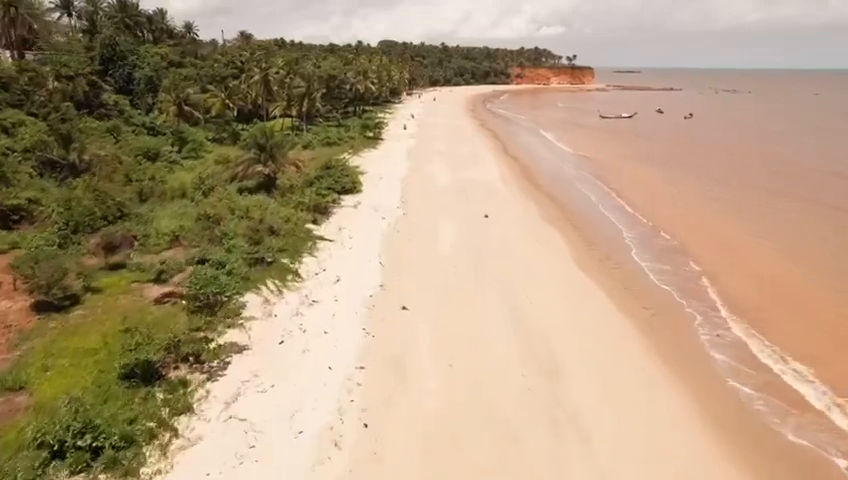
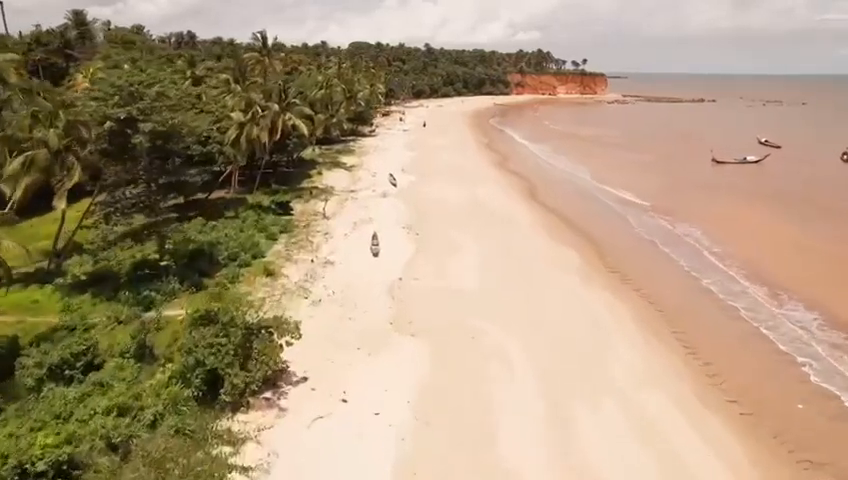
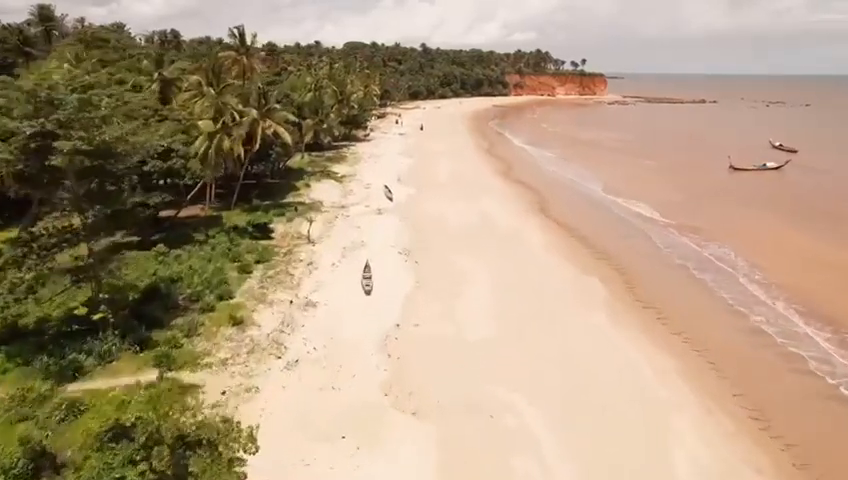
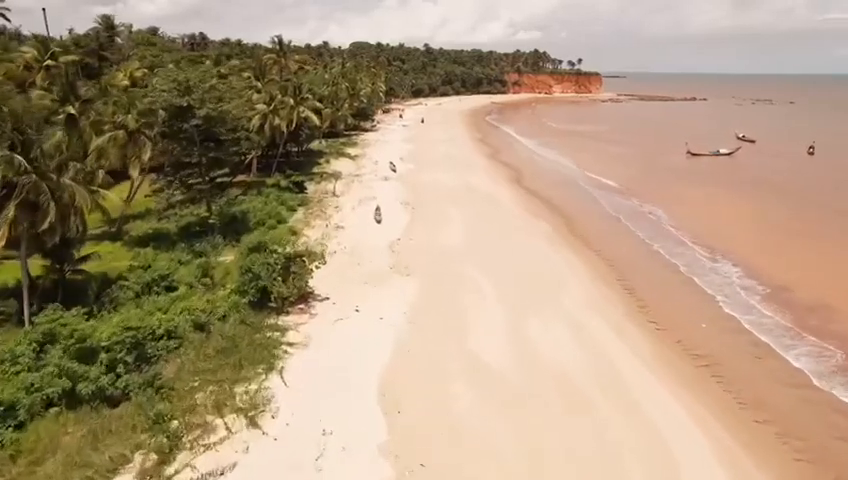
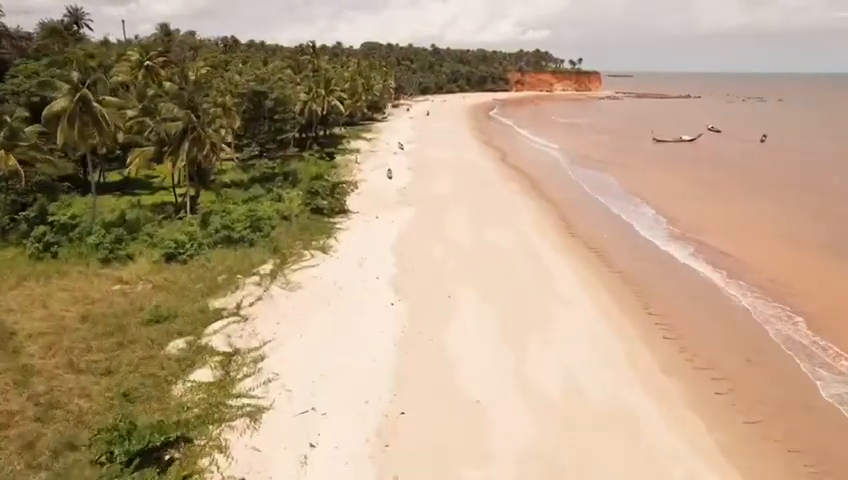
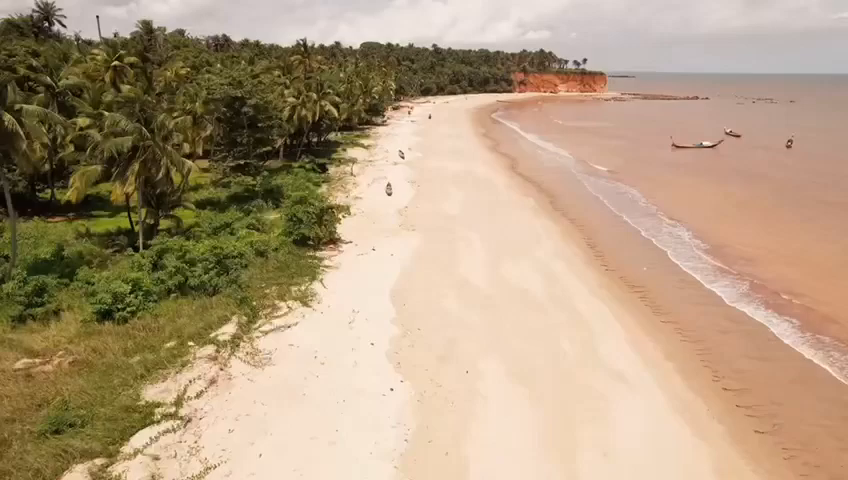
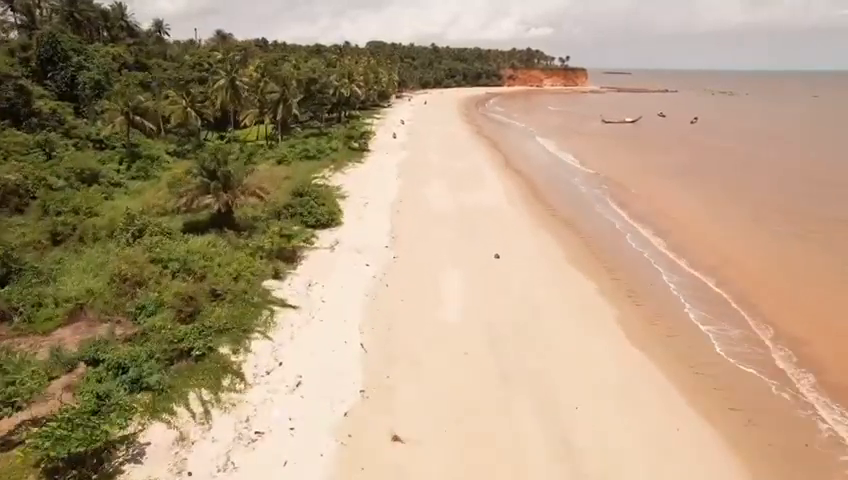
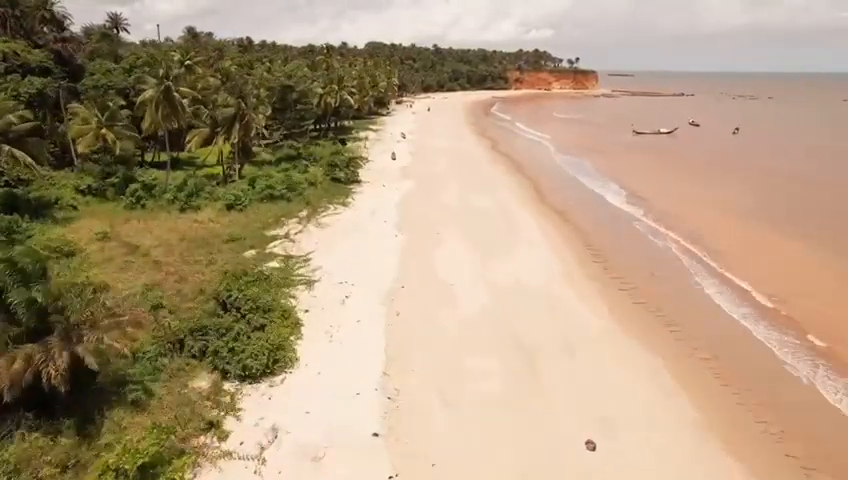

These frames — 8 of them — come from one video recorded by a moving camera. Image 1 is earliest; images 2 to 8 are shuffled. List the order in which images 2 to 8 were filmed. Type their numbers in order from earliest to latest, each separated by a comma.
7, 8, 5, 6, 4, 2, 3
